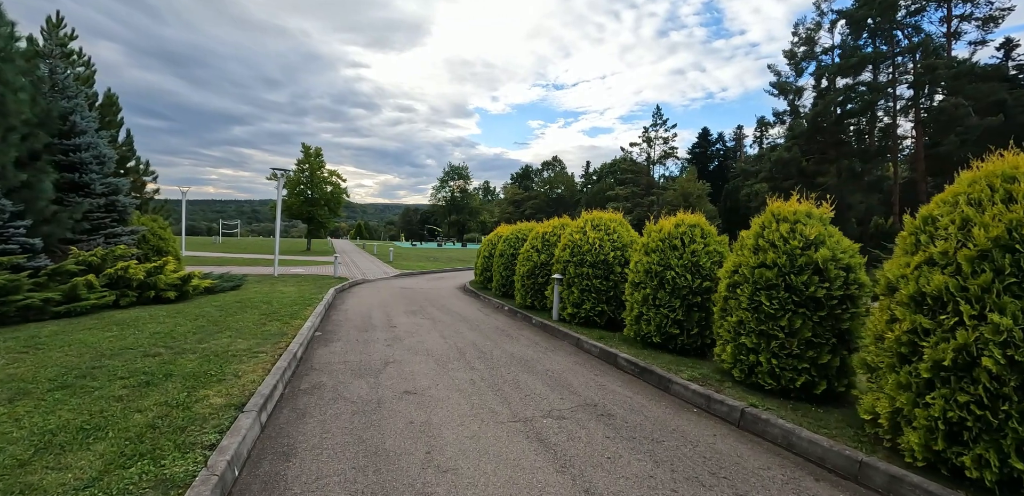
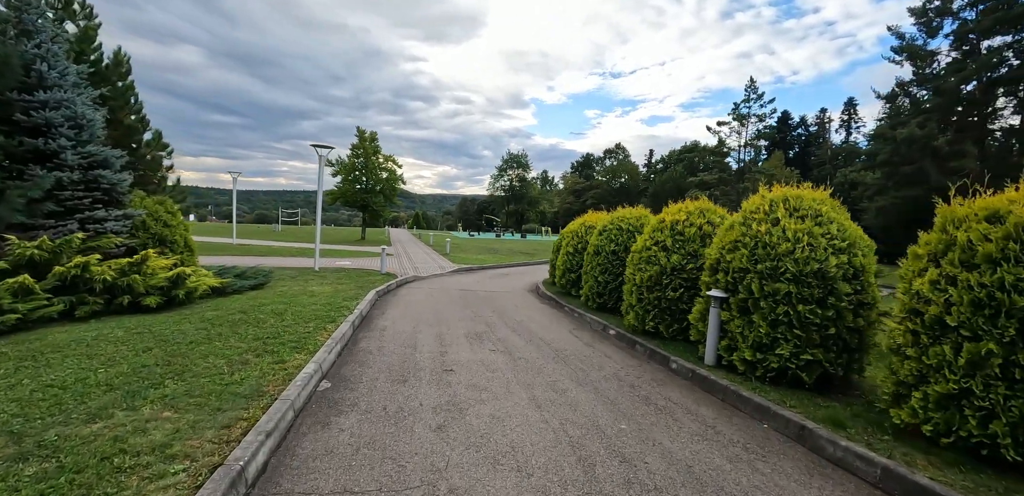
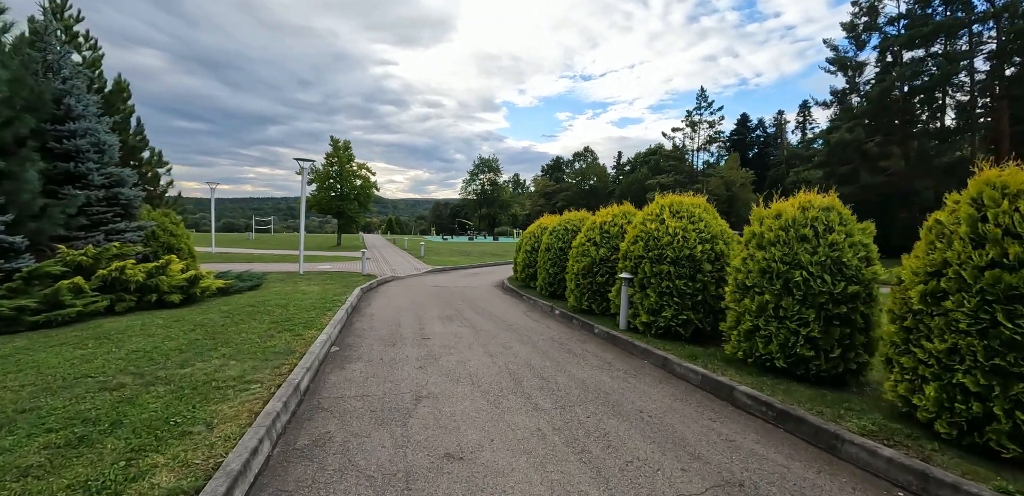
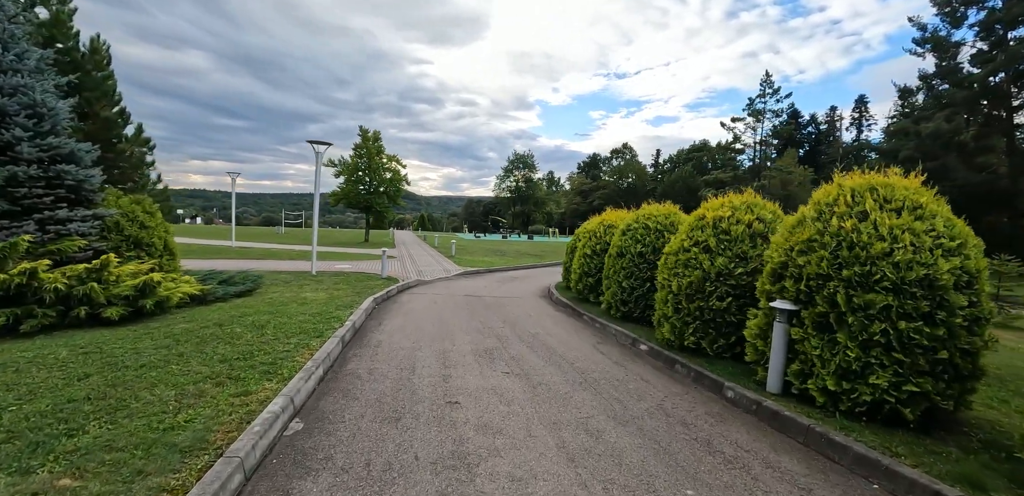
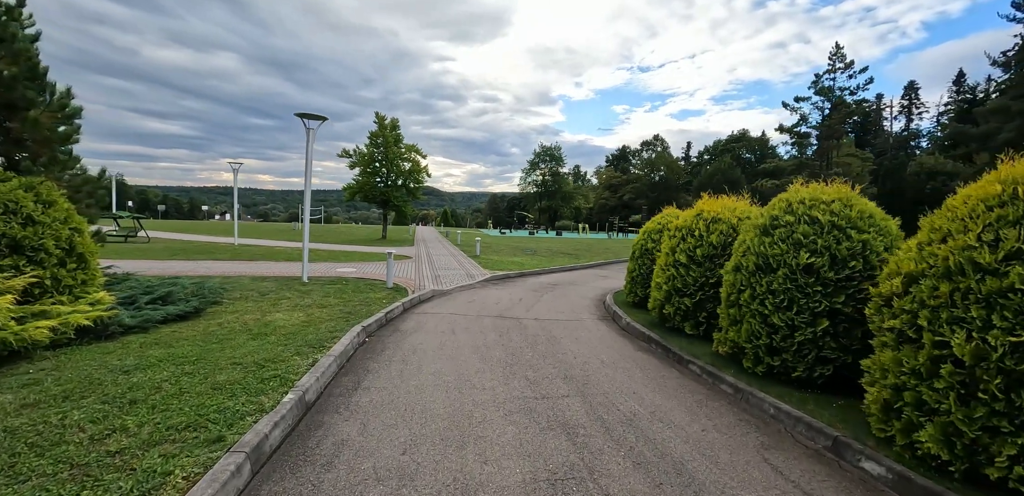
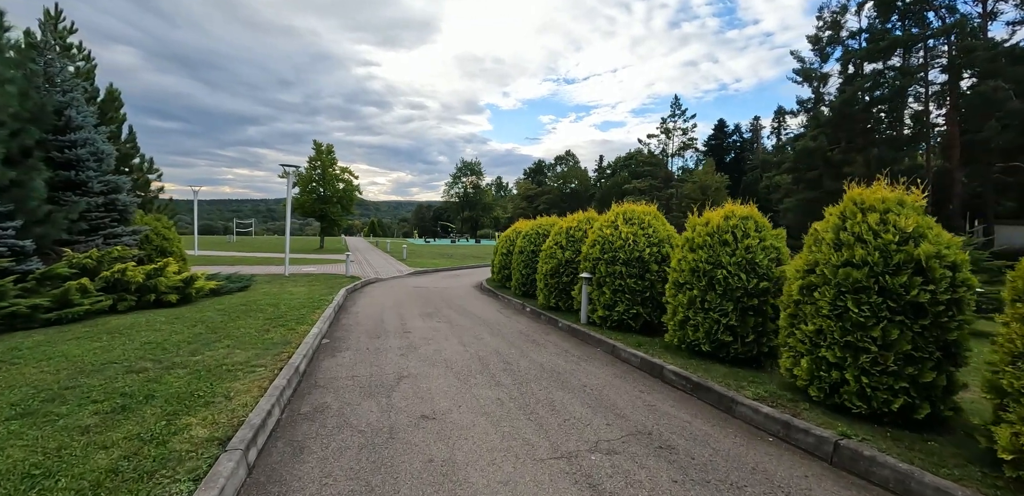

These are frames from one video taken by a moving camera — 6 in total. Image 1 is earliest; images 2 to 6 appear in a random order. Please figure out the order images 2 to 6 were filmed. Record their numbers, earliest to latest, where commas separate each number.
6, 3, 2, 4, 5
